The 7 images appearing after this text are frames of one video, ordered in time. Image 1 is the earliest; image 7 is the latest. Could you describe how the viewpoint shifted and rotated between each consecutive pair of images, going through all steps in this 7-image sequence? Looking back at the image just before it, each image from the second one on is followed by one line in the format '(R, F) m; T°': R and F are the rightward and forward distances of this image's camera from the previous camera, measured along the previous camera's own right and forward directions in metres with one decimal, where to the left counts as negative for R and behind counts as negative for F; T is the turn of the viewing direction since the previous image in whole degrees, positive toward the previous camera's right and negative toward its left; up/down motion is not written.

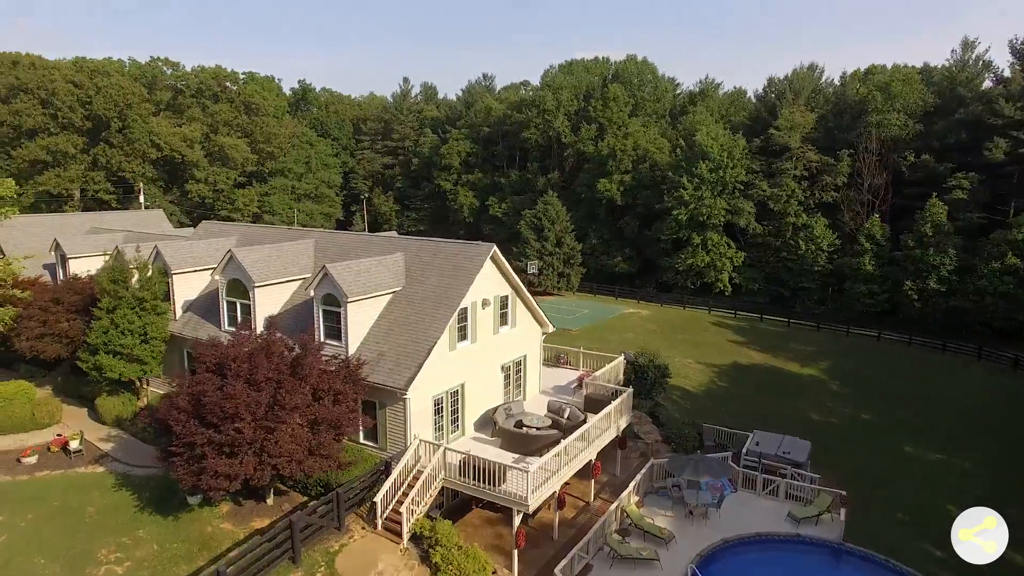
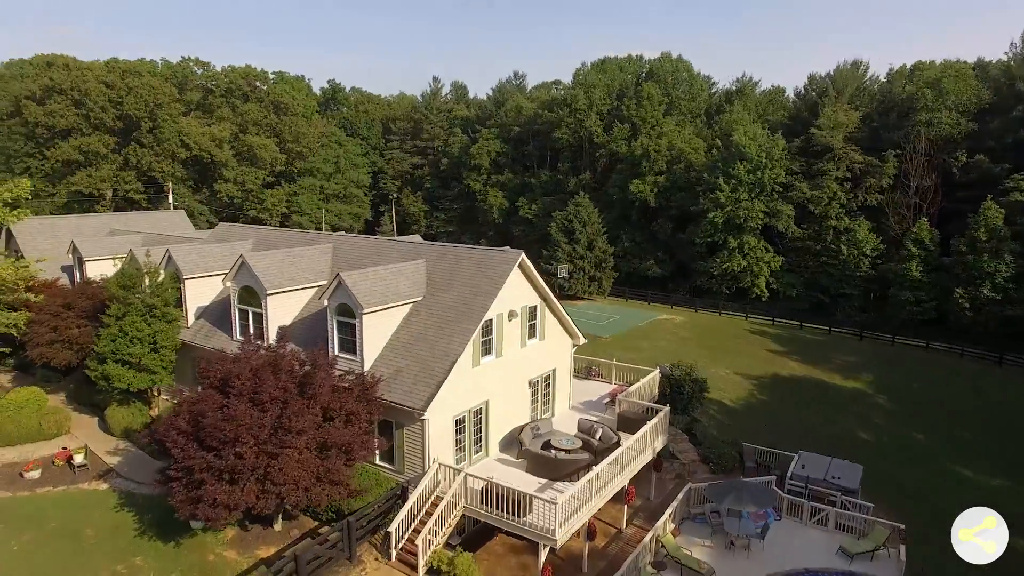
(0.0, +1.1) m; -2°
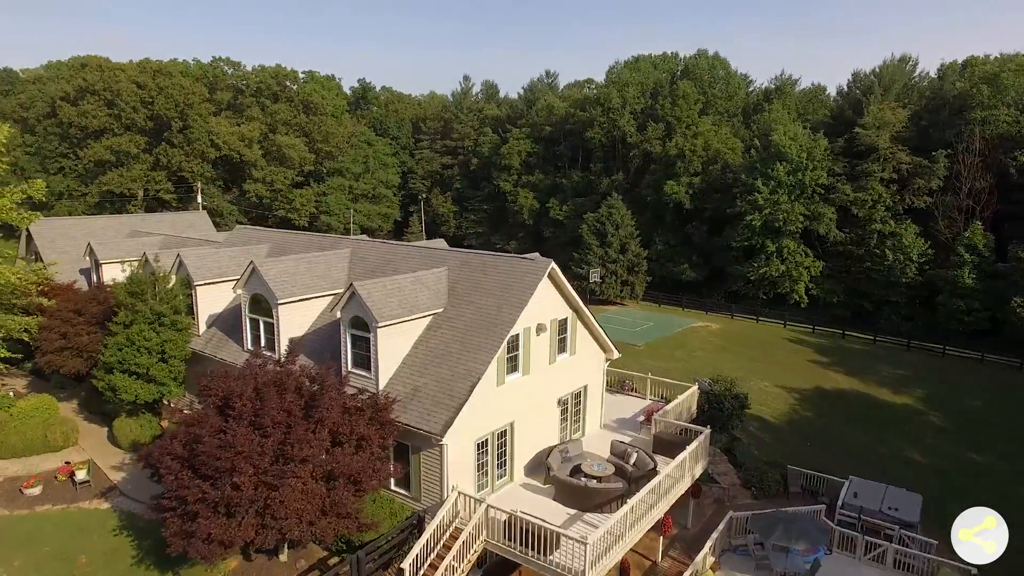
(0.0, +1.1) m; -2°
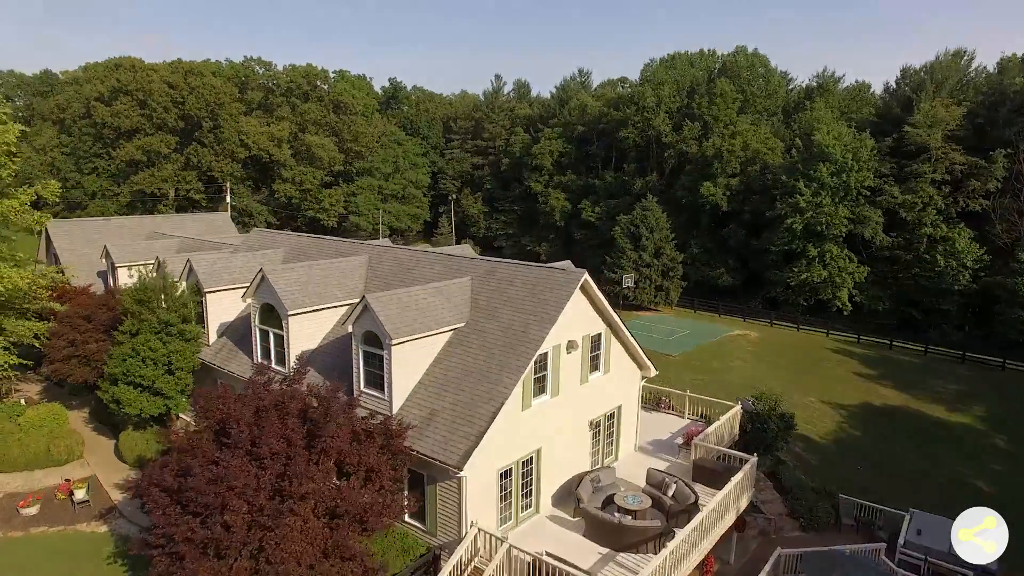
(0.0, +1.1) m; -2°
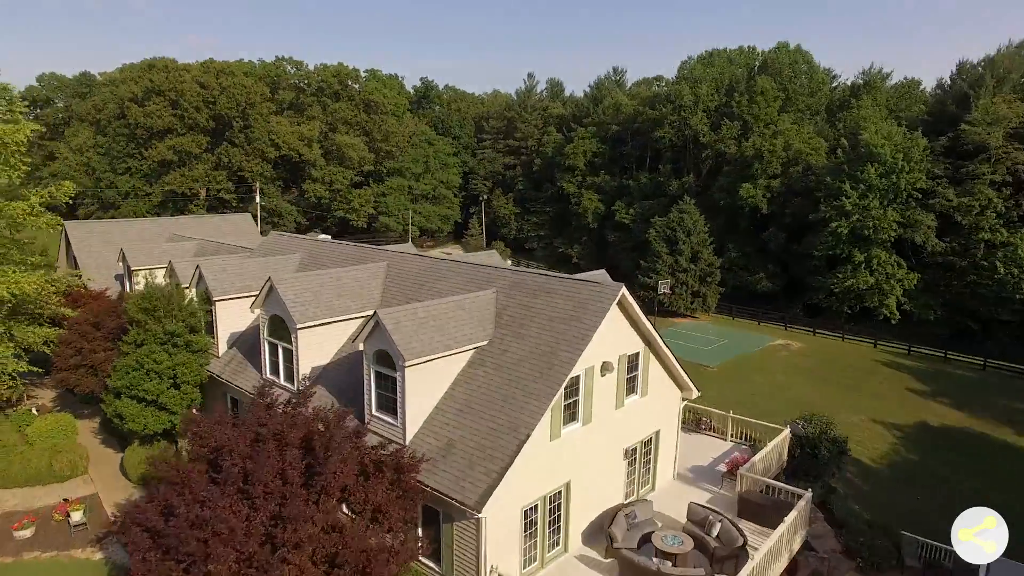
(+0.1, +1.1) m; -3°
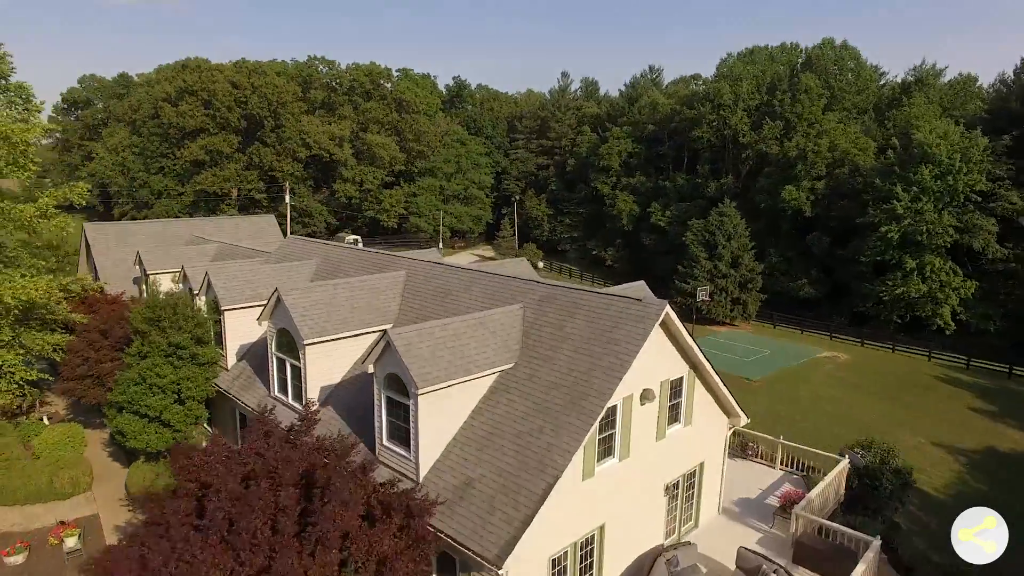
(0.0, +1.1) m; -3°
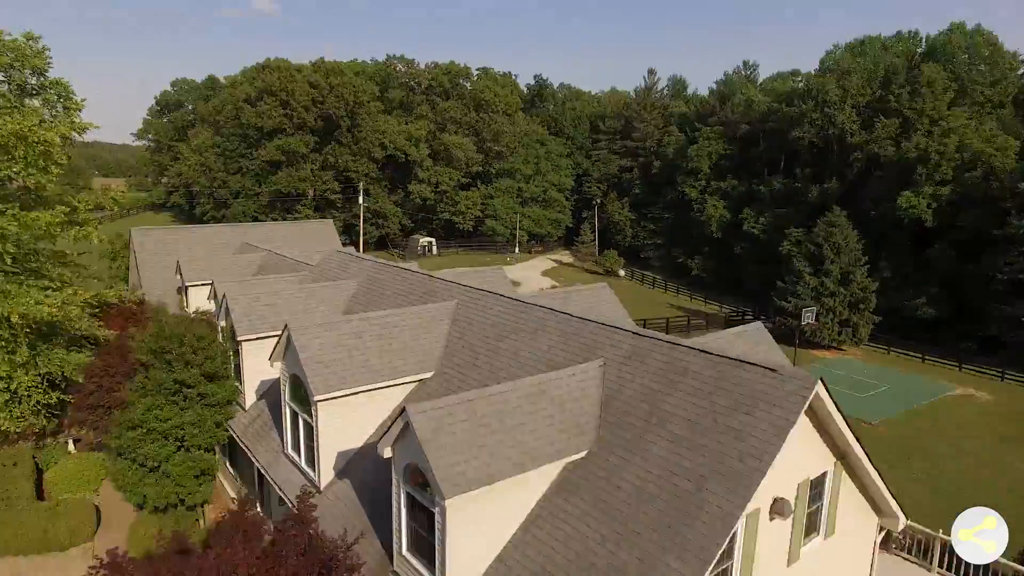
(0.0, +2.6) m; -6°
